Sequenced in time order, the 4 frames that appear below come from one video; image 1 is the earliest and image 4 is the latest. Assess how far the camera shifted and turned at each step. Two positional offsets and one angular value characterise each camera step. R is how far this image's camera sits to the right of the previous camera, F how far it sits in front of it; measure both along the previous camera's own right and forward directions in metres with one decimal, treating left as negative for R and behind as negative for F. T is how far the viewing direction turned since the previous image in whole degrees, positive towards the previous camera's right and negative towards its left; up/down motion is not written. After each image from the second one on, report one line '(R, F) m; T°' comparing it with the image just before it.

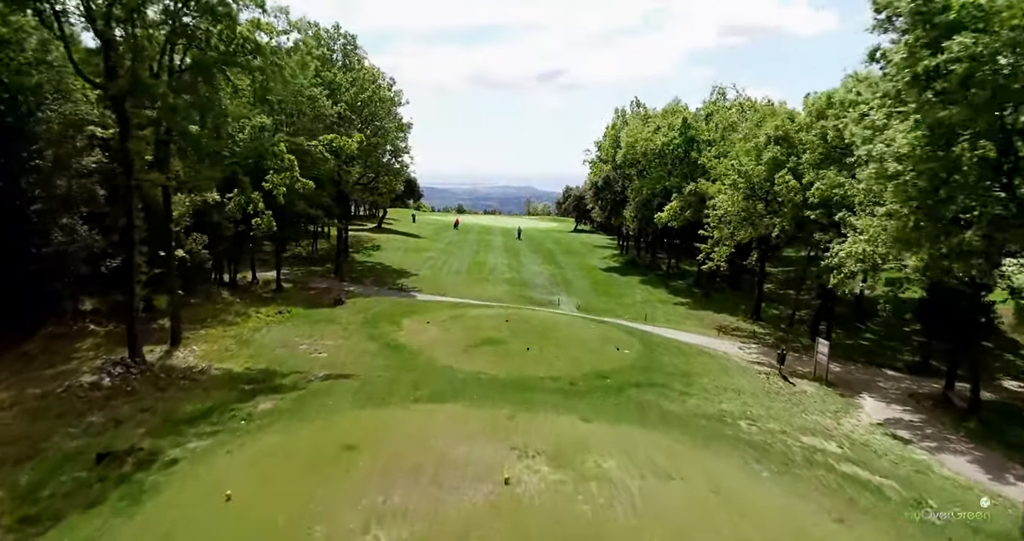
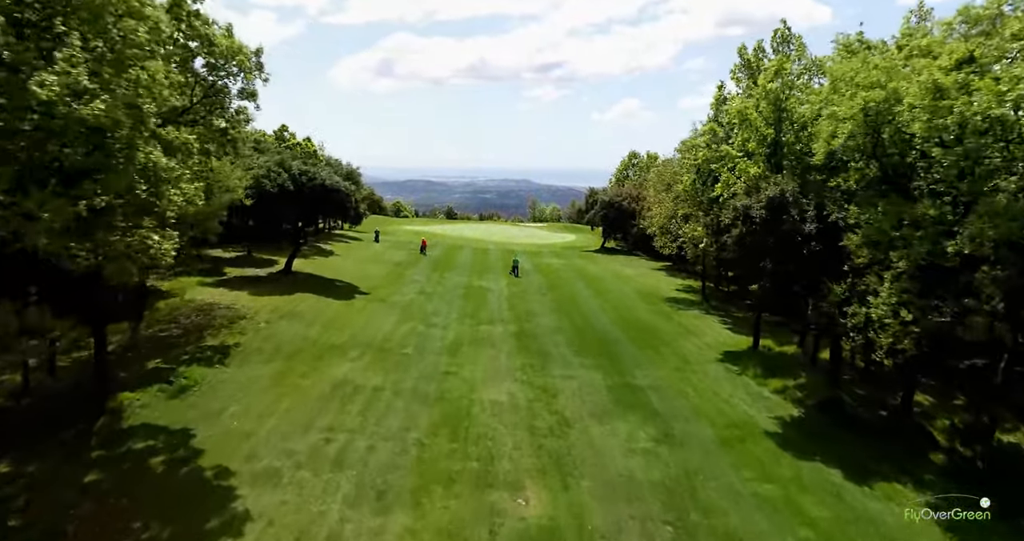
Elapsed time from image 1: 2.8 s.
(-0.8, +29.9) m; 0°
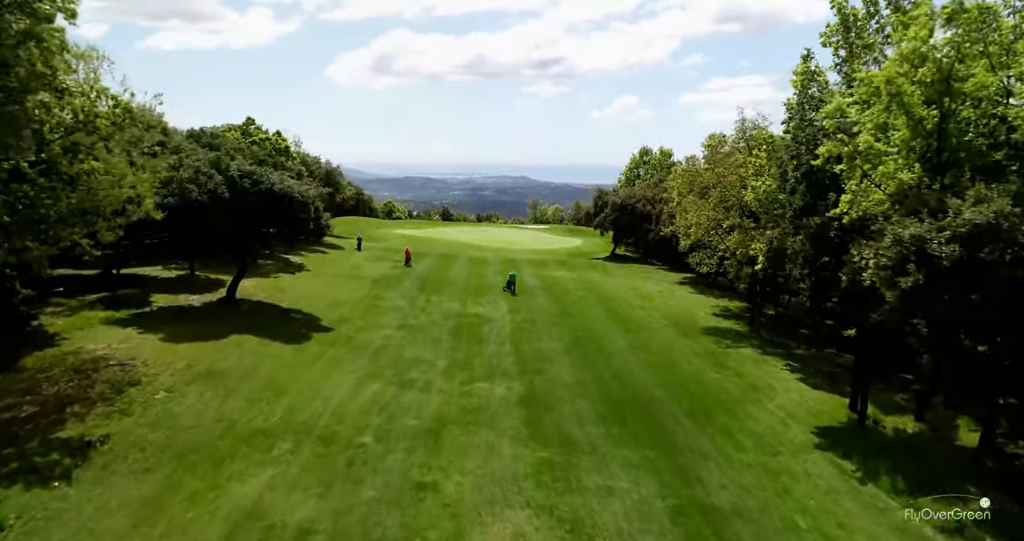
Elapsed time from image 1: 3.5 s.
(-0.2, +8.3) m; 0°
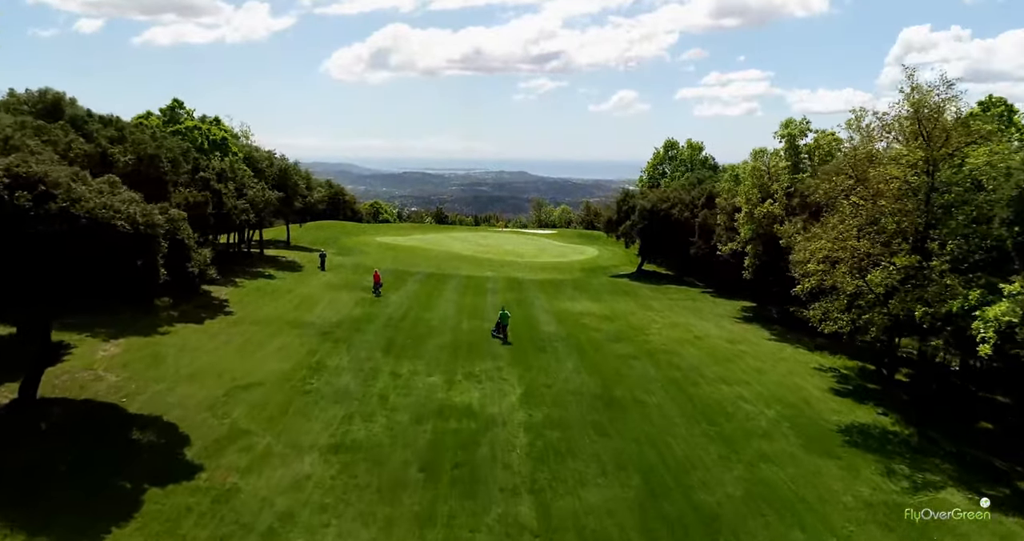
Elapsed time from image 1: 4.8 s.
(-0.6, +13.6) m; 0°
